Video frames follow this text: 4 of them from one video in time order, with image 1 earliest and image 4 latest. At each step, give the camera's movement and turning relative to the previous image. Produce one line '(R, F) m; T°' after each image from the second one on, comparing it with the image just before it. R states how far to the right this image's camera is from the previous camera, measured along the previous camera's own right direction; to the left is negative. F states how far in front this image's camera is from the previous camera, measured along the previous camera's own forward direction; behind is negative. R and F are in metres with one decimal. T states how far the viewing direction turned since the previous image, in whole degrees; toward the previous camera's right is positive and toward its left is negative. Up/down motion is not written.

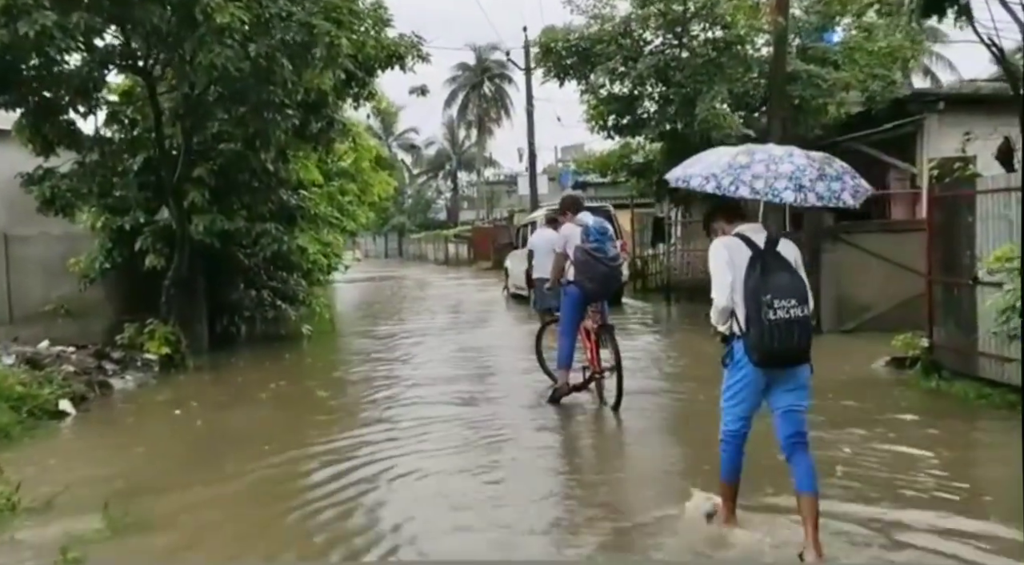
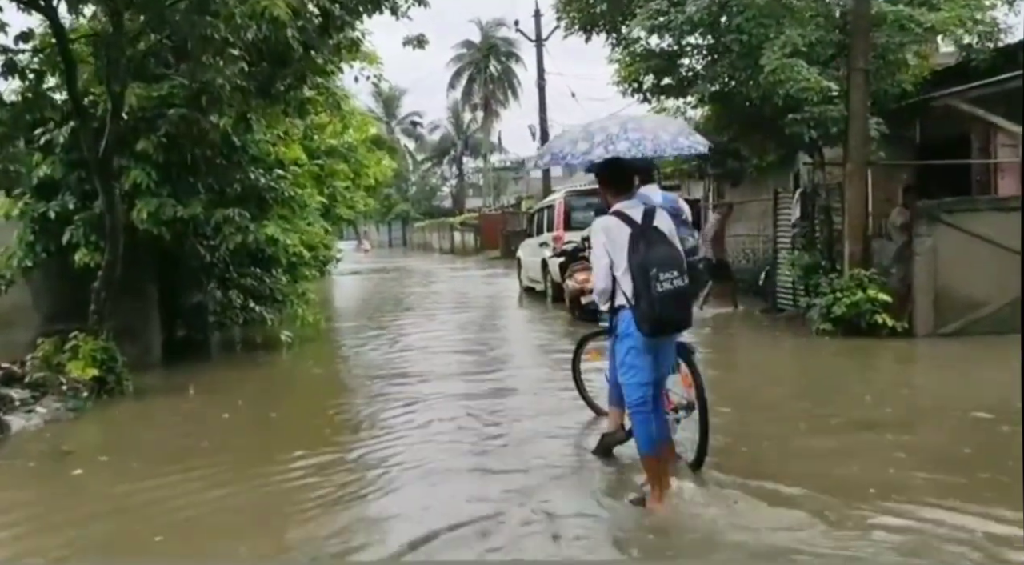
(-0.2, +2.2) m; 0°
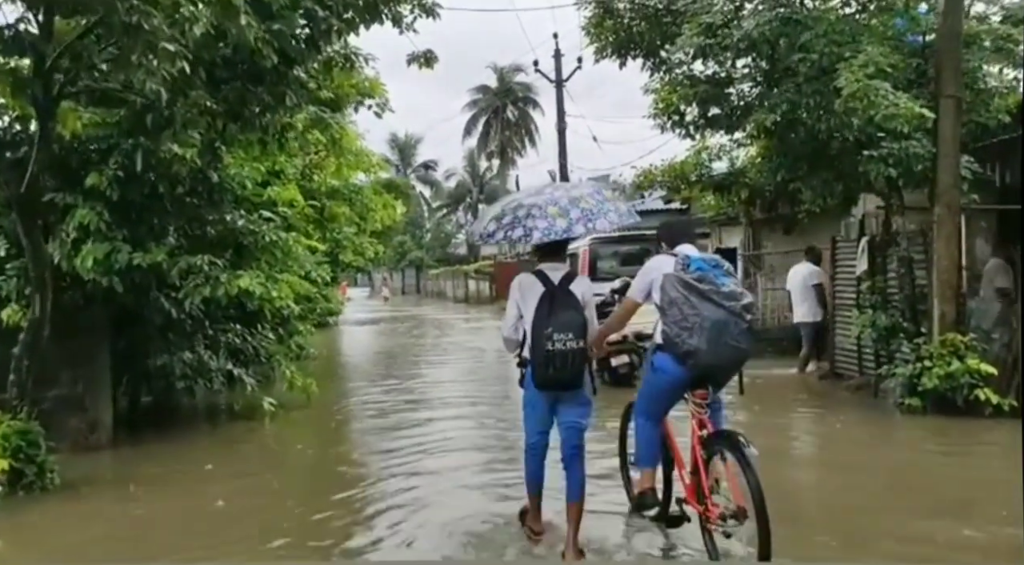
(-0.1, +1.6) m; -1°
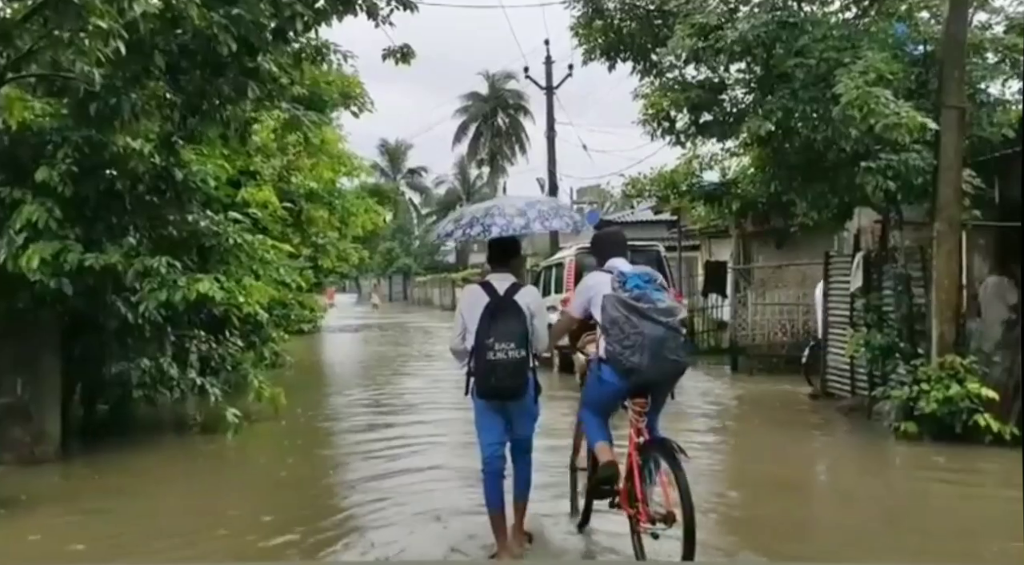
(+0.1, +0.4) m; +1°
